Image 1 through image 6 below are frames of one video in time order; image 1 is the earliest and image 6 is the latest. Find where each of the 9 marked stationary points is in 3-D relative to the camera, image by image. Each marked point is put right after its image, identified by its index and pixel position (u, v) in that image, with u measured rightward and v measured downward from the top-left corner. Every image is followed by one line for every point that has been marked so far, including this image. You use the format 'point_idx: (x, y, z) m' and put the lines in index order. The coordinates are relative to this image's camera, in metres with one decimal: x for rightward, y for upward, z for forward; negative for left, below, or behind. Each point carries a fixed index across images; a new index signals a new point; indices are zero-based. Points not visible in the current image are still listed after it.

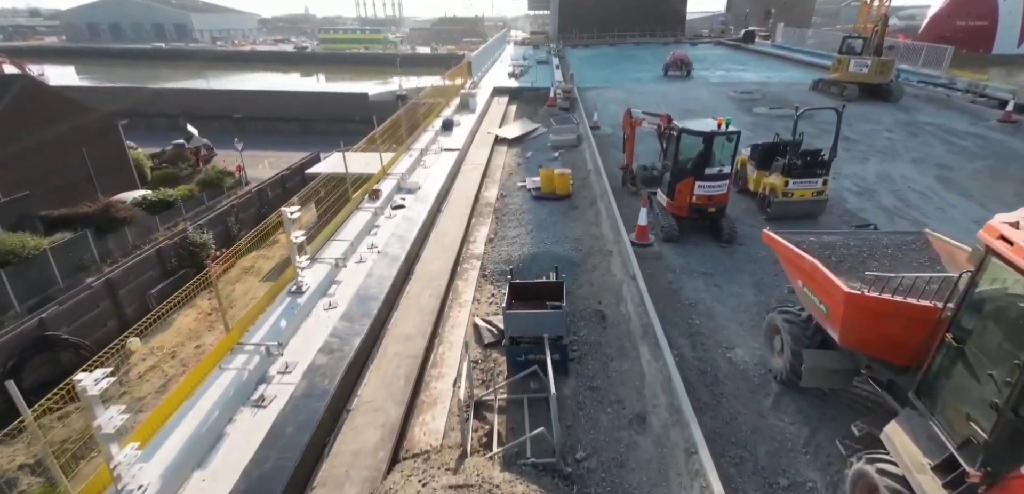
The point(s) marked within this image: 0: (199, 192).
0: (-11.3, +1.9, +18.1) m
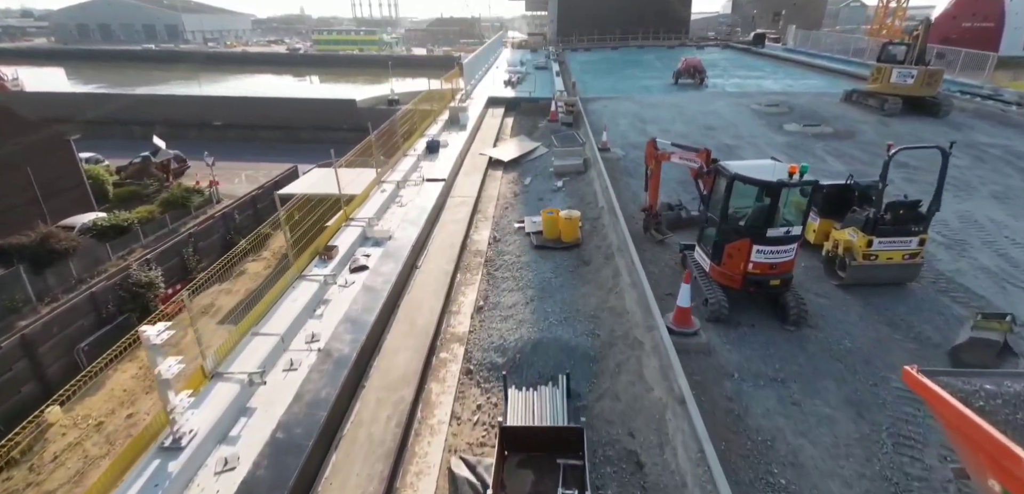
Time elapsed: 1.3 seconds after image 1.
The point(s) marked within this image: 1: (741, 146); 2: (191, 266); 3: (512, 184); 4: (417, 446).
0: (-11.4, +1.0, +16.4) m
1: (+4.8, +2.1, +10.6) m
2: (-8.1, -0.5, +12.7) m
3: (0.0, +1.2, +10.1) m
4: (-0.7, -1.6, +4.0) m
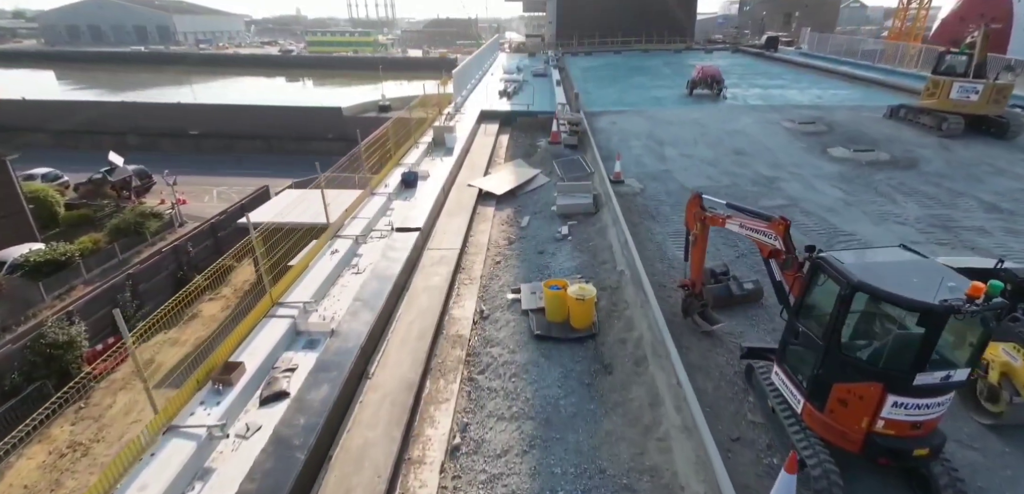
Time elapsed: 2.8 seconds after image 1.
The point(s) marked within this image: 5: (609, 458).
0: (-11.5, +0.1, +14.5) m
1: (+4.7, +1.2, +8.8) m
2: (-8.2, -1.4, +10.8) m
3: (-0.1, +0.3, +8.2) m
4: (-0.8, -2.5, +2.1) m
5: (+0.7, -1.5, +3.7) m
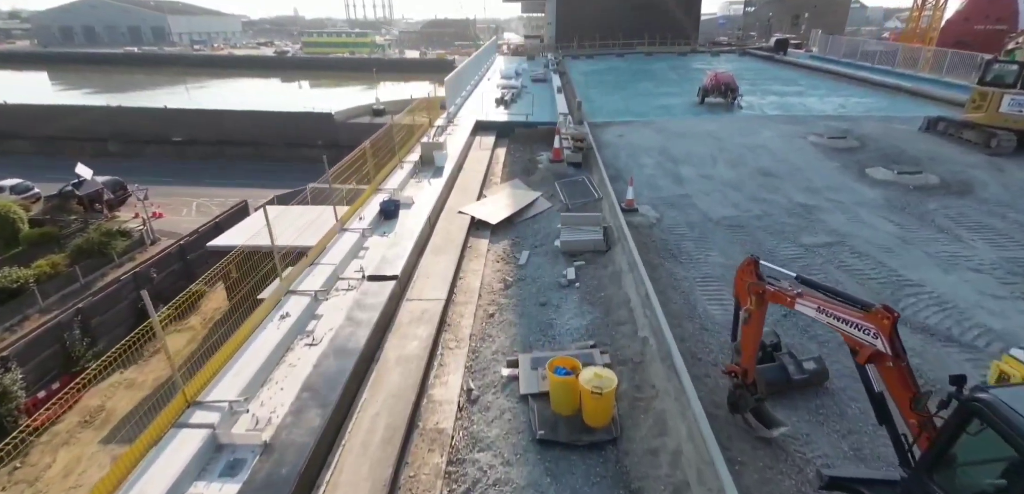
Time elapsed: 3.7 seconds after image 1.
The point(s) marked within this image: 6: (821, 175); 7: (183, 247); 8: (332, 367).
0: (-11.6, -0.5, +13.3) m
1: (+4.7, +0.6, +7.6) m
2: (-8.2, -2.0, +9.6) m
3: (-0.1, -0.3, +7.0) m
4: (-0.9, -3.0, +0.9) m
5: (+0.7, -2.1, +2.6) m
6: (+5.3, +1.2, +8.7) m
7: (-8.0, 0.0, +12.4) m
8: (-1.6, -1.0, +4.4) m
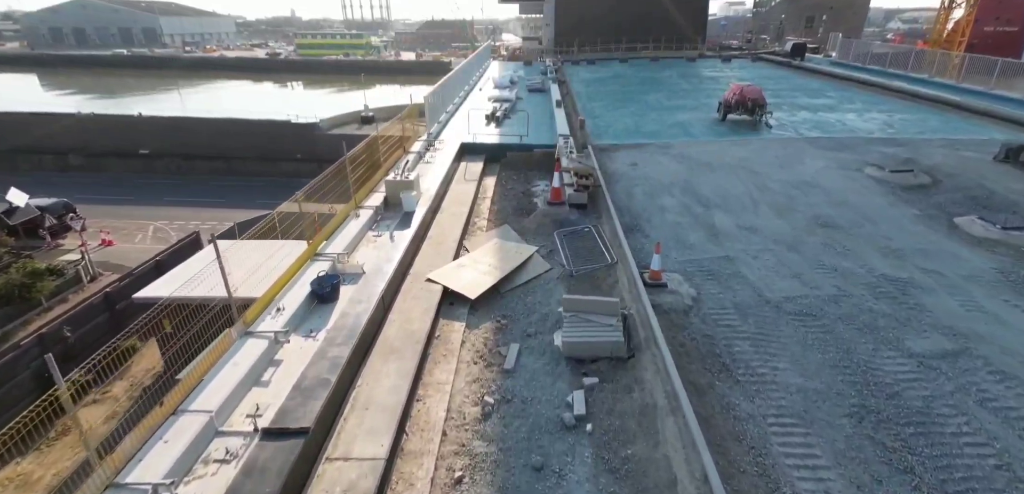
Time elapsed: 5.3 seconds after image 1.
0: (-11.8, -1.5, +11.2) m
1: (+4.5, -0.4, +5.6) m
2: (-8.4, -3.0, +7.5) m
3: (-0.3, -1.2, +5.0) m
4: (-1.0, -4.0, -1.1) m
5: (+0.5, -3.1, +0.5) m
6: (+5.1, +0.2, +6.7) m
7: (-8.2, -1.0, +10.4) m
8: (-1.7, -2.0, +2.3) m
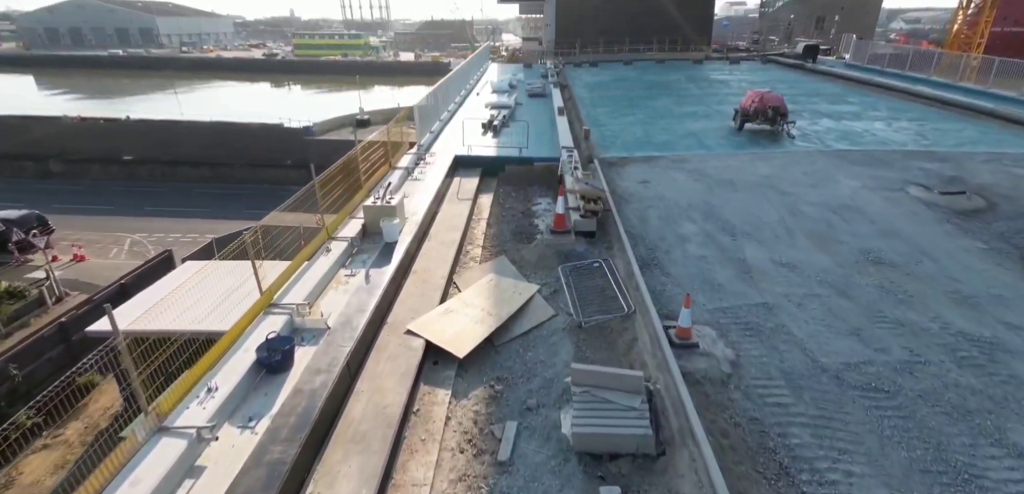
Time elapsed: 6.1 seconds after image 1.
0: (-11.8, -2.0, +10.2) m
1: (+4.5, -0.8, +4.6) m
2: (-8.4, -3.5, +6.5) m
3: (-0.3, -1.7, +3.9) m
4: (-1.0, -4.5, -2.1) m
5: (+0.5, -3.5, -0.5) m
6: (+5.1, -0.2, +5.7) m
7: (-8.3, -1.5, +9.4) m
8: (-1.8, -2.5, +1.3) m
